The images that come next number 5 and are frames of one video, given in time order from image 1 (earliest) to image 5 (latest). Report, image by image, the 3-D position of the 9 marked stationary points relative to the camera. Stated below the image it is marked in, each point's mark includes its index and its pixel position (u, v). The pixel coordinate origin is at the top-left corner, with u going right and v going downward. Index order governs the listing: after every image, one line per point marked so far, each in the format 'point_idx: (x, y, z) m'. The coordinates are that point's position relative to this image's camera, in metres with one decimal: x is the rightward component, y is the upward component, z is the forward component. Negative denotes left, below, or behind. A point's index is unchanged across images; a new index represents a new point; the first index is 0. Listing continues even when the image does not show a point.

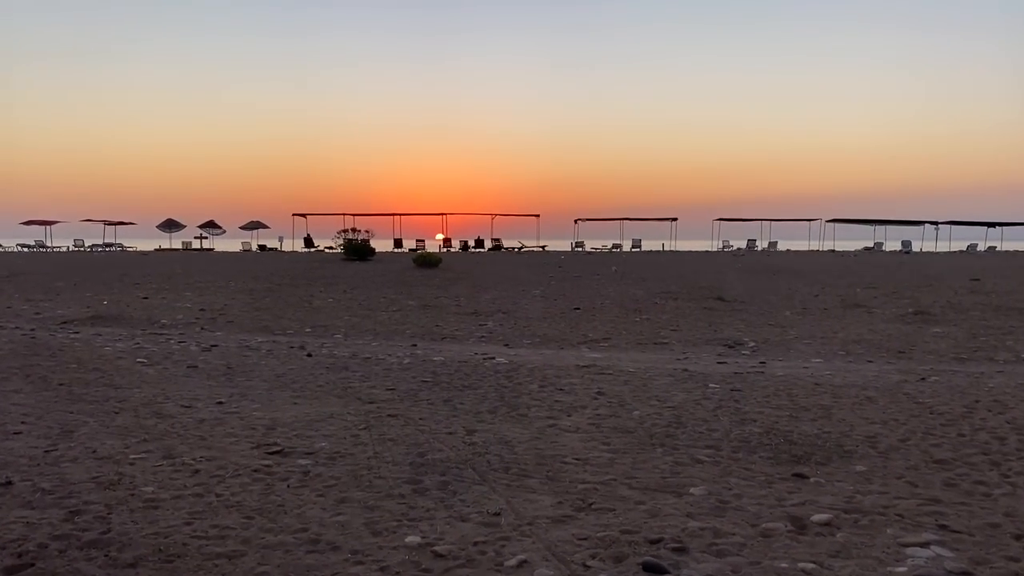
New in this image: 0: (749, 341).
0: (+3.2, -0.7, +11.9) m
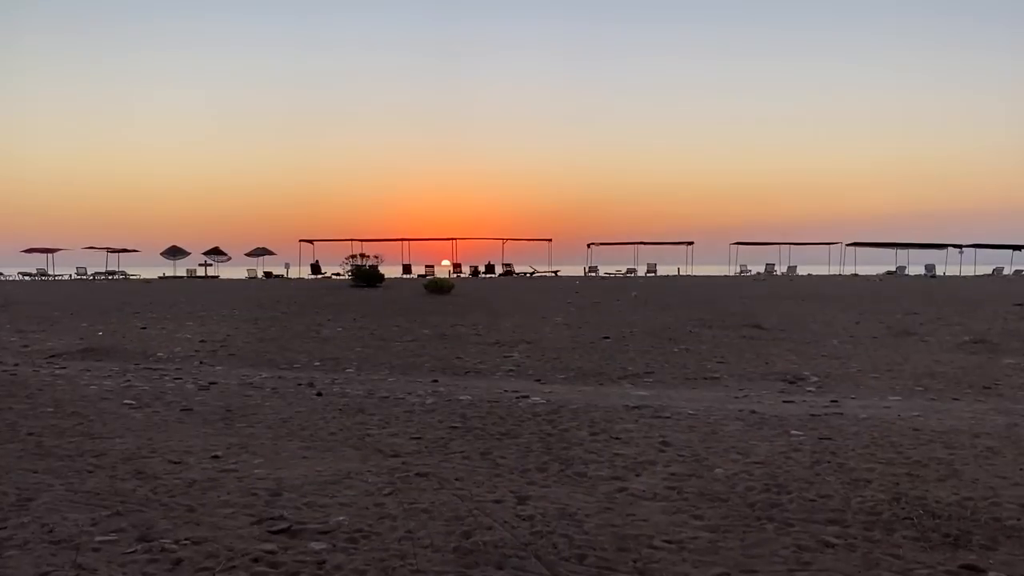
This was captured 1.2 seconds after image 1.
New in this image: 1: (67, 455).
0: (+3.6, -1.1, +10.7) m
1: (-3.2, -1.2, +6.4) m
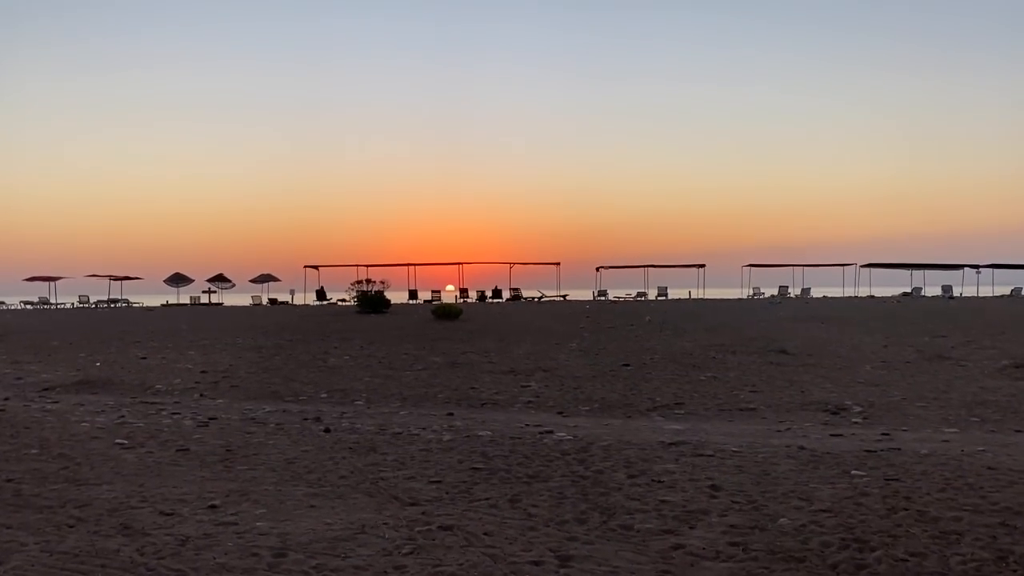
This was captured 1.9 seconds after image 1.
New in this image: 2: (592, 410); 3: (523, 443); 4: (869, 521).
0: (+3.9, -1.3, +9.9) m
1: (-3.0, -1.4, +5.7) m
2: (+0.9, -1.4, +10.0) m
3: (+0.1, -1.4, +7.9) m
4: (+2.1, -1.3, +5.0) m
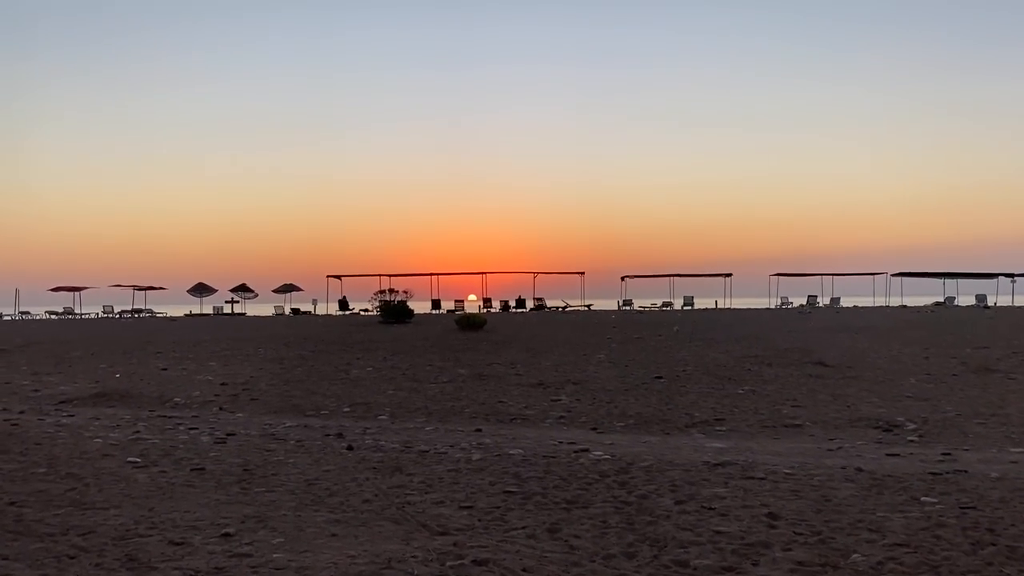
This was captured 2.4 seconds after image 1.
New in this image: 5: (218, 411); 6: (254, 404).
0: (+4.2, -1.4, +9.4) m
1: (-2.8, -1.5, +5.3) m
2: (+1.2, -1.5, +9.5) m
3: (+0.4, -1.5, +7.4) m
4: (+2.3, -1.4, +4.5) m
5: (-3.9, -1.6, +11.6) m
6: (-3.6, -1.6, +12.3) m
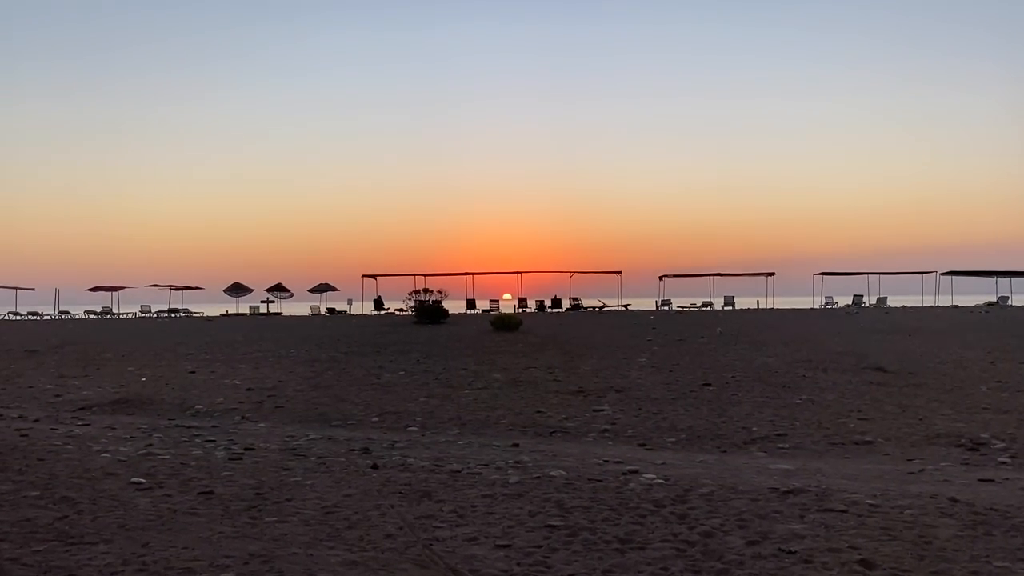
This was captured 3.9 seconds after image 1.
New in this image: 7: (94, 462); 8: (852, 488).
0: (+4.6, -1.5, +8.4) m
1: (-2.6, -1.5, +4.6) m
2: (+1.6, -1.5, +8.6) m
3: (+0.7, -1.5, +6.6) m
4: (+2.5, -1.4, +3.6) m
5: (-3.4, -1.6, +10.9) m
6: (-3.1, -1.7, +11.7) m
7: (-3.7, -1.5, +7.7) m
8: (+2.6, -1.5, +6.6) m
